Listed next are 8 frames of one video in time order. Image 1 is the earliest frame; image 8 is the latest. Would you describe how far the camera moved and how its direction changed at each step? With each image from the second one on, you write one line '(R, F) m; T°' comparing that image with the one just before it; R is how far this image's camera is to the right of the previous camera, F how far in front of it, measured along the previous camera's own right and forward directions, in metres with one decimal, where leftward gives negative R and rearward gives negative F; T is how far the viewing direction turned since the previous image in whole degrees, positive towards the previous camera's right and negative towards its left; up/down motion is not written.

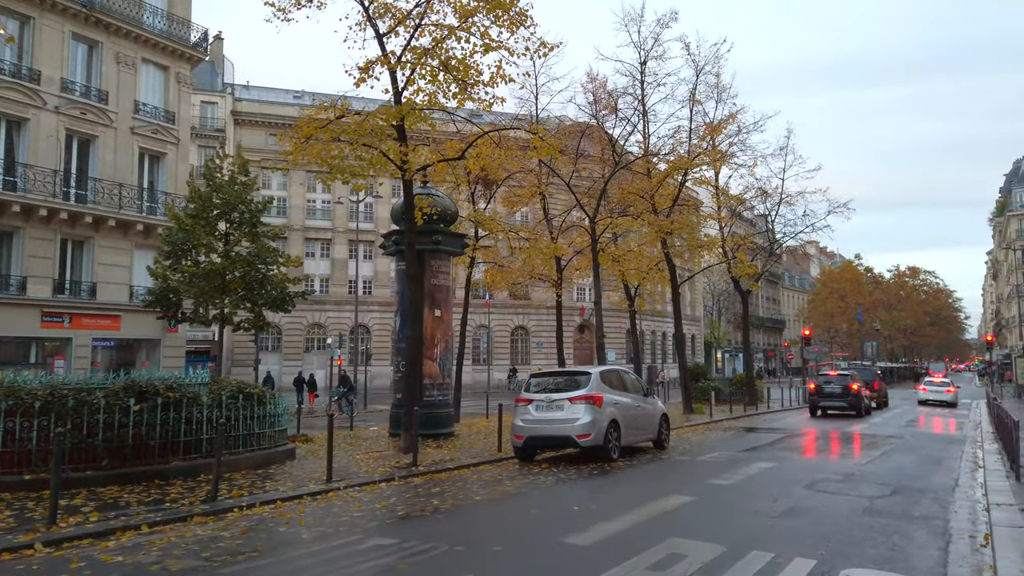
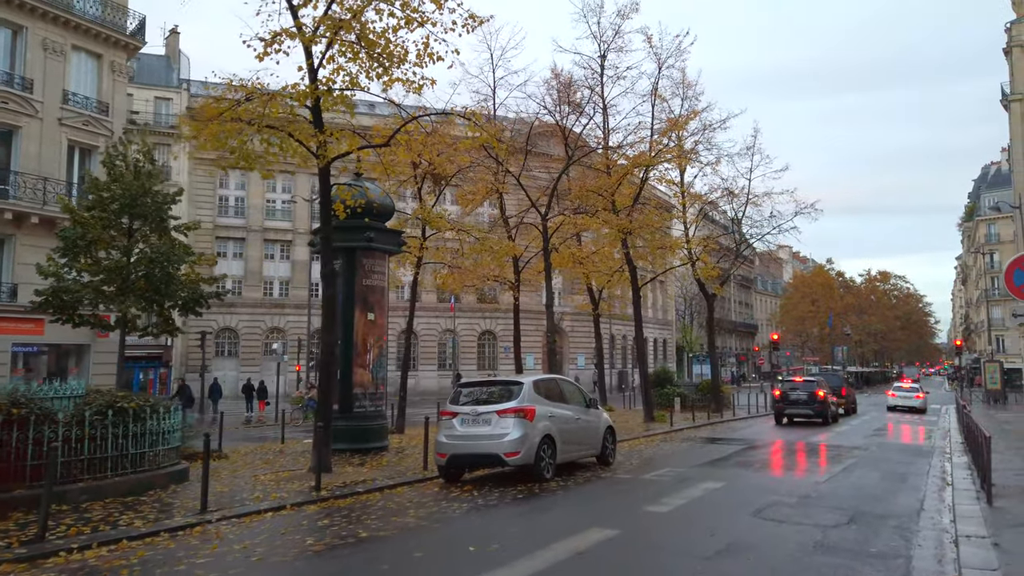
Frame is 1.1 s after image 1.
(+0.8, +1.2) m; +2°
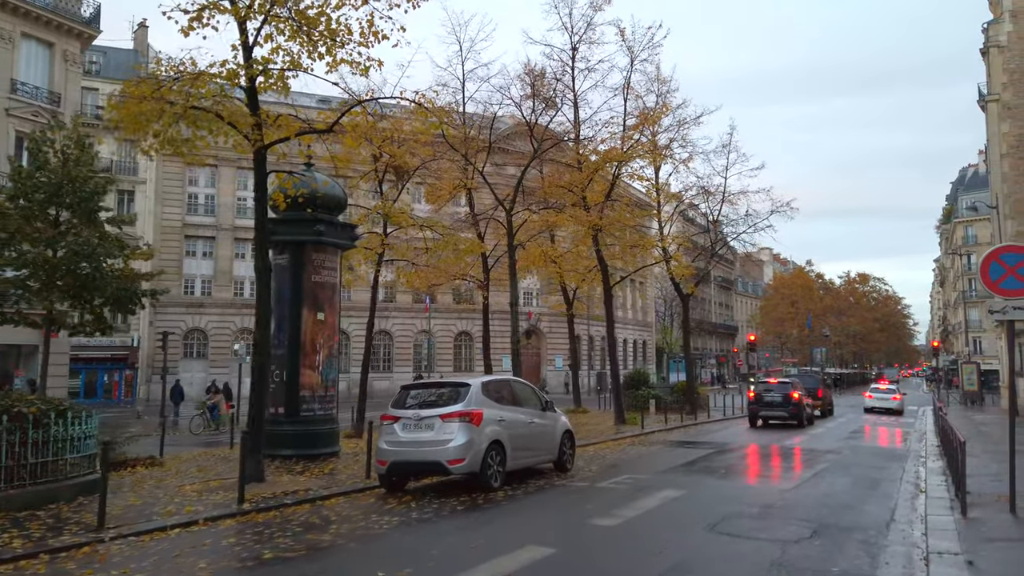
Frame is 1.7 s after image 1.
(+0.5, +0.7) m; +1°
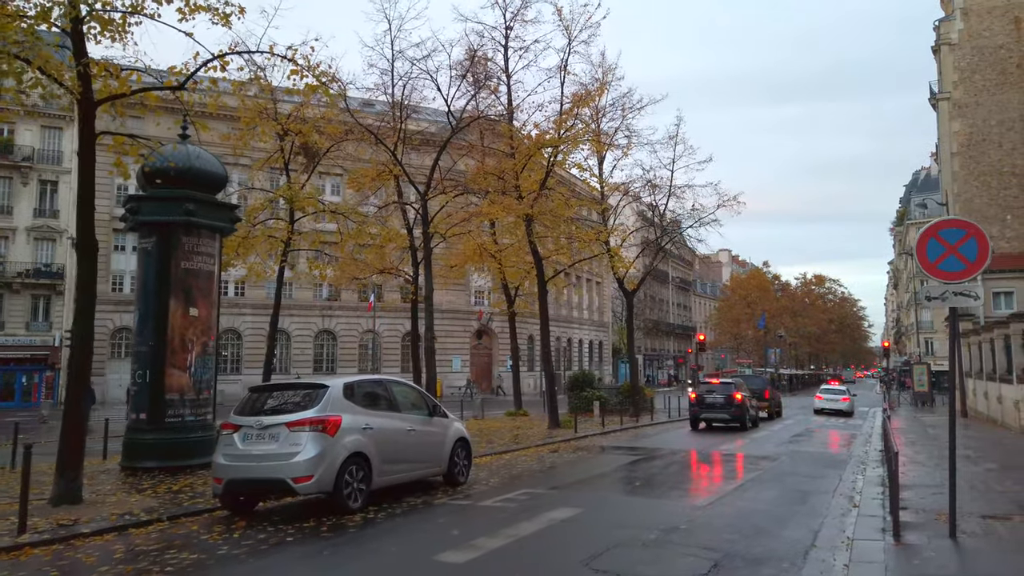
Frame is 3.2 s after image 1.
(+1.1, +1.5) m; +3°
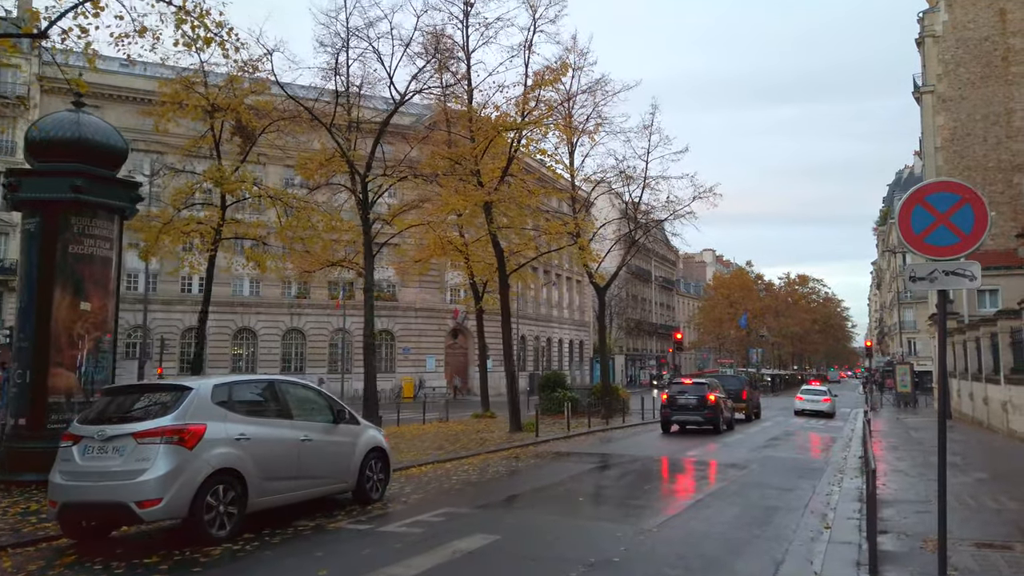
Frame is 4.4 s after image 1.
(+0.8, +1.4) m; +1°
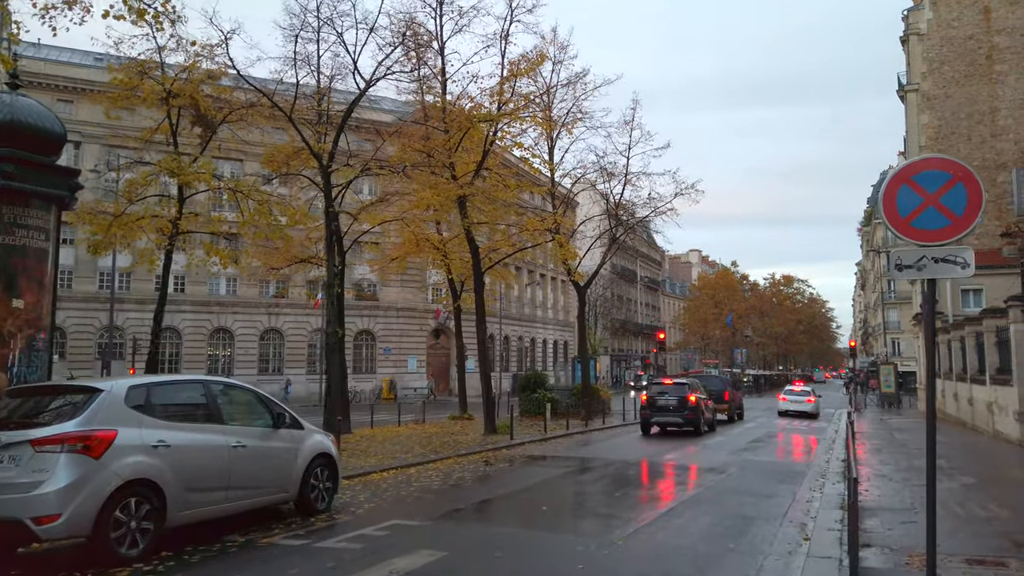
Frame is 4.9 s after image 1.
(+0.3, +0.7) m; +1°
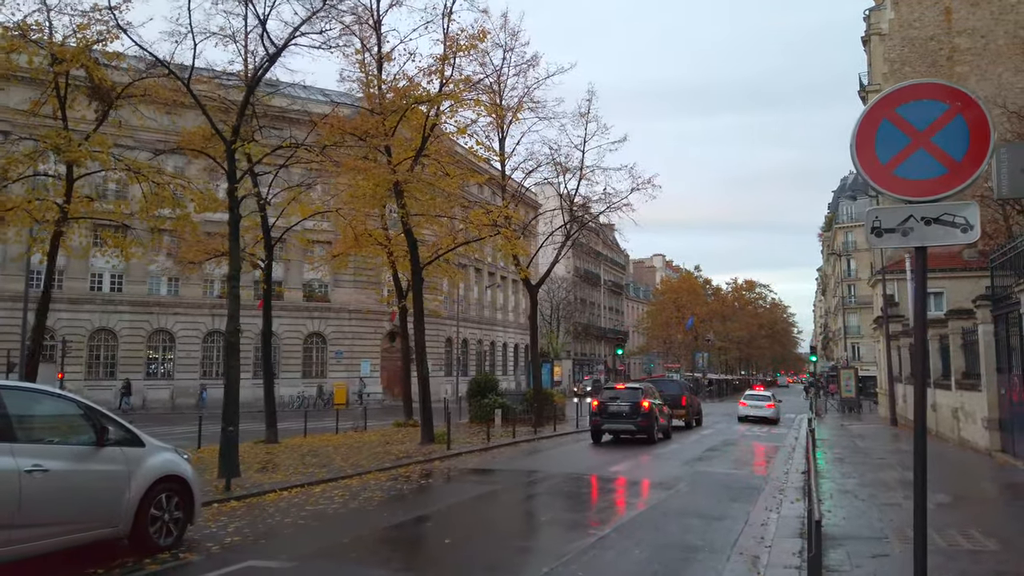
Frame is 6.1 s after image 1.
(+0.7, +1.5) m; +3°
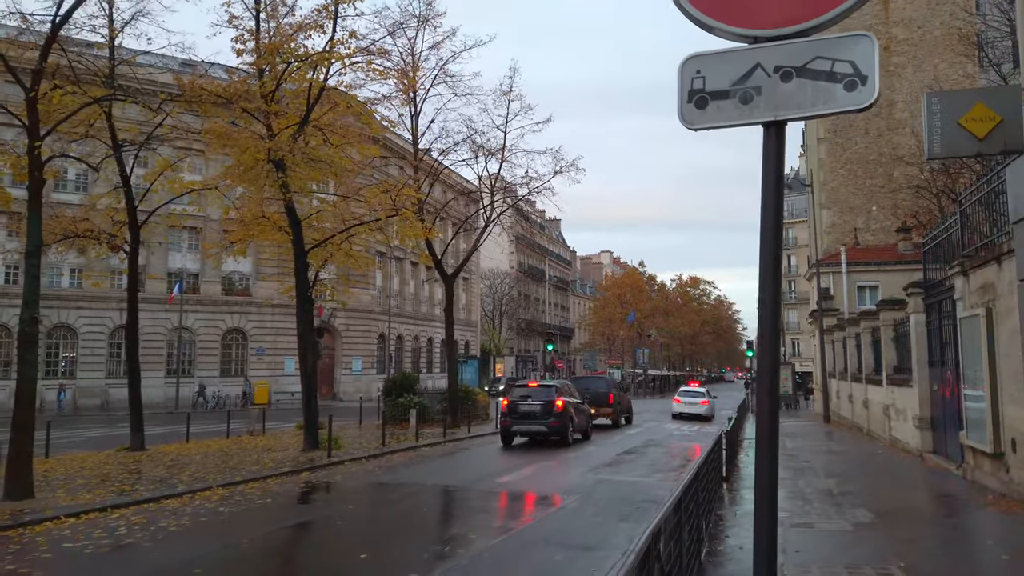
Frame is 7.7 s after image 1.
(+1.2, +1.8) m; +4°
